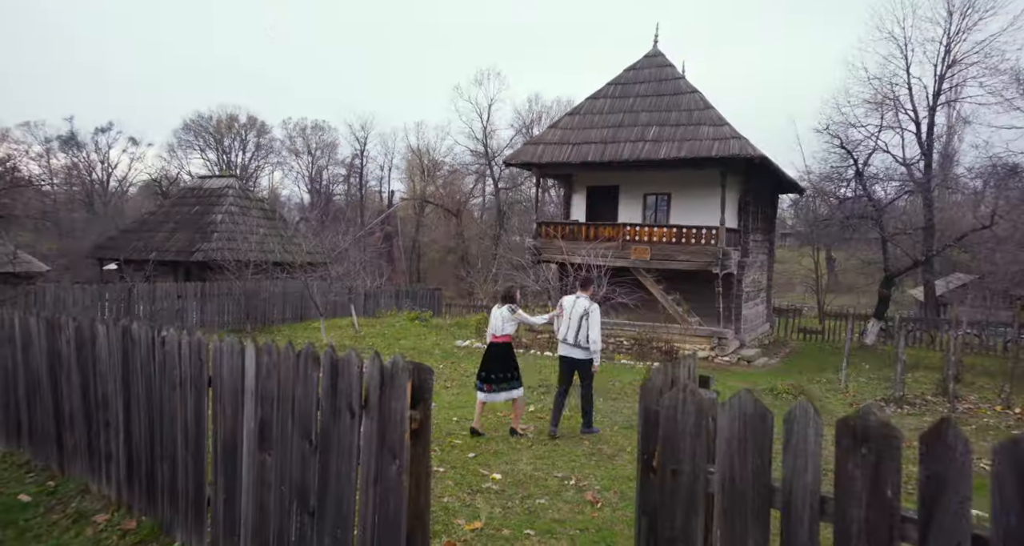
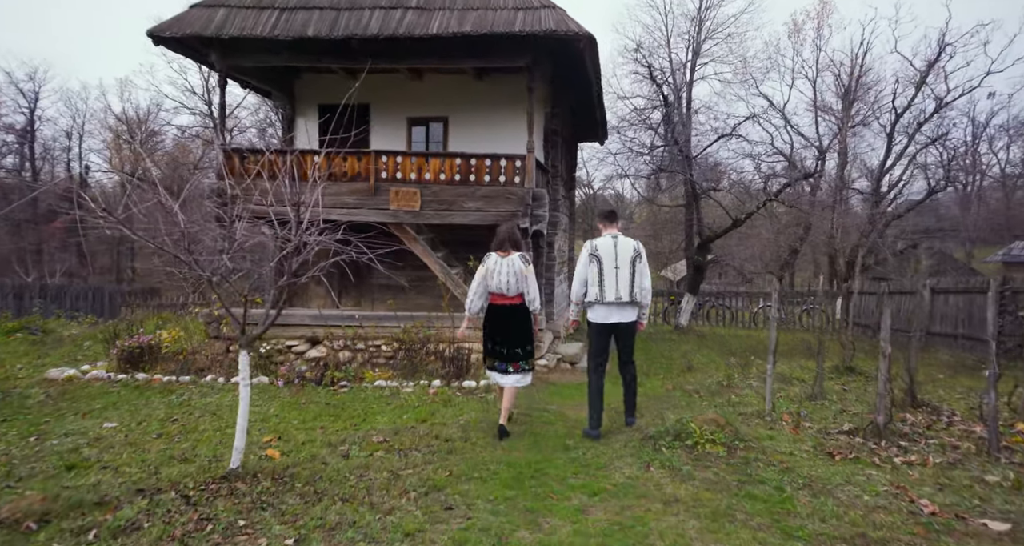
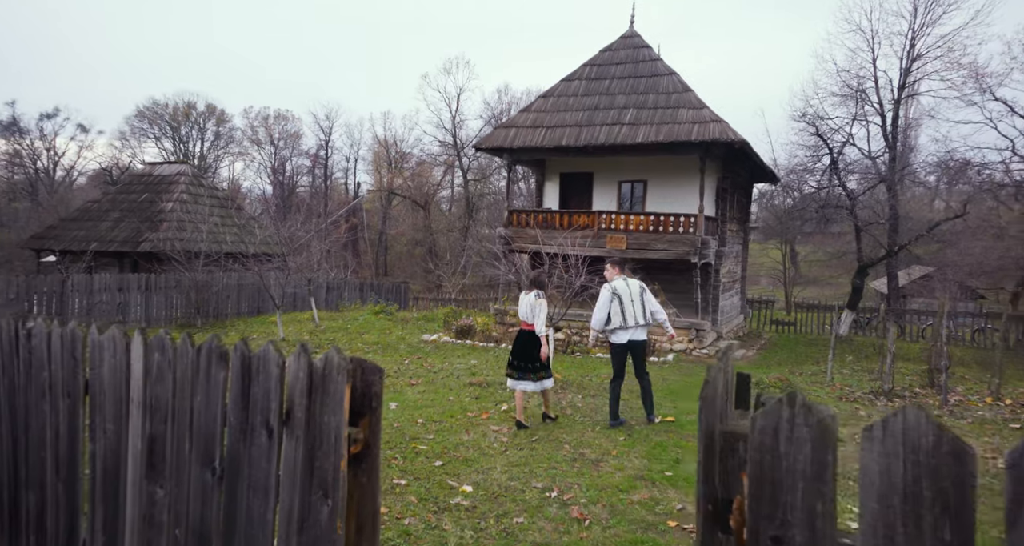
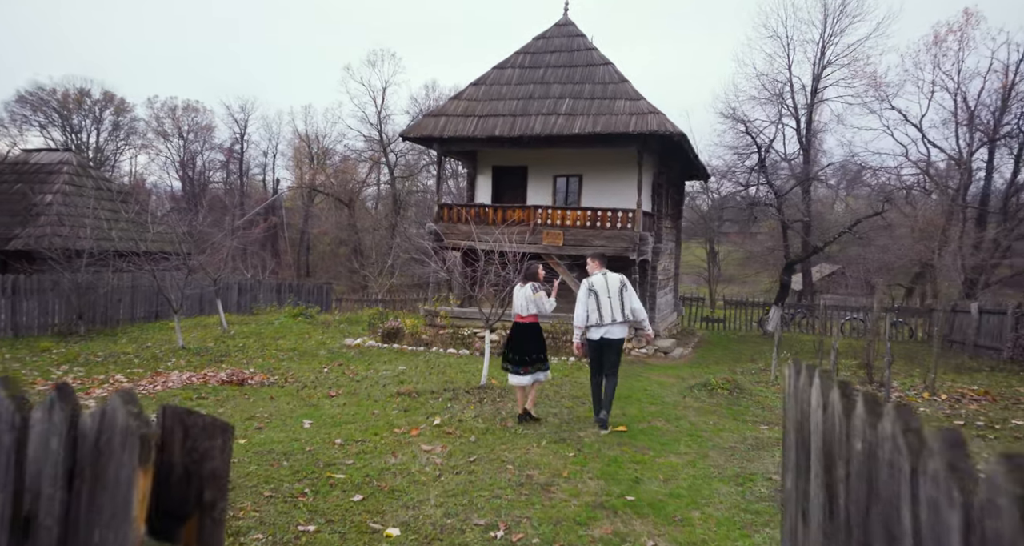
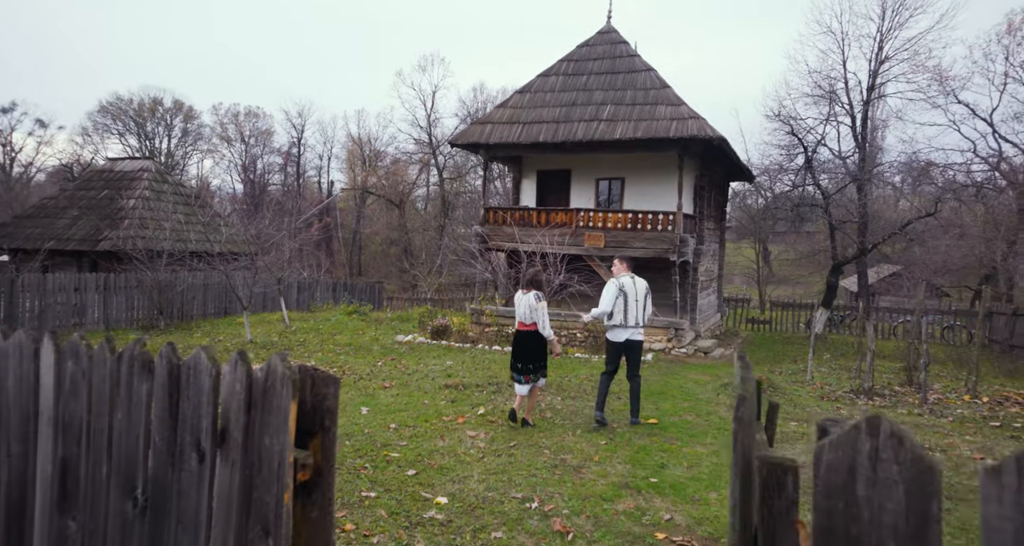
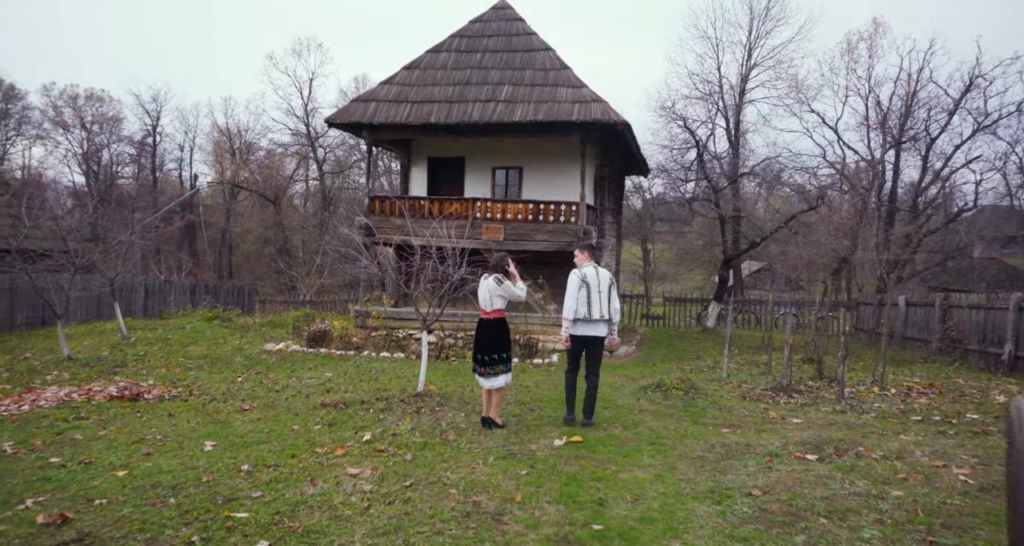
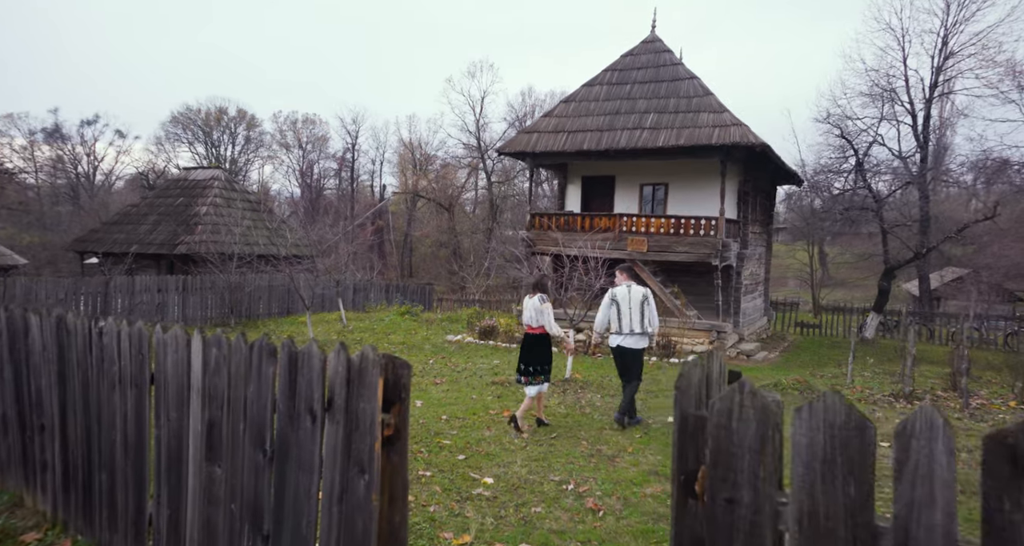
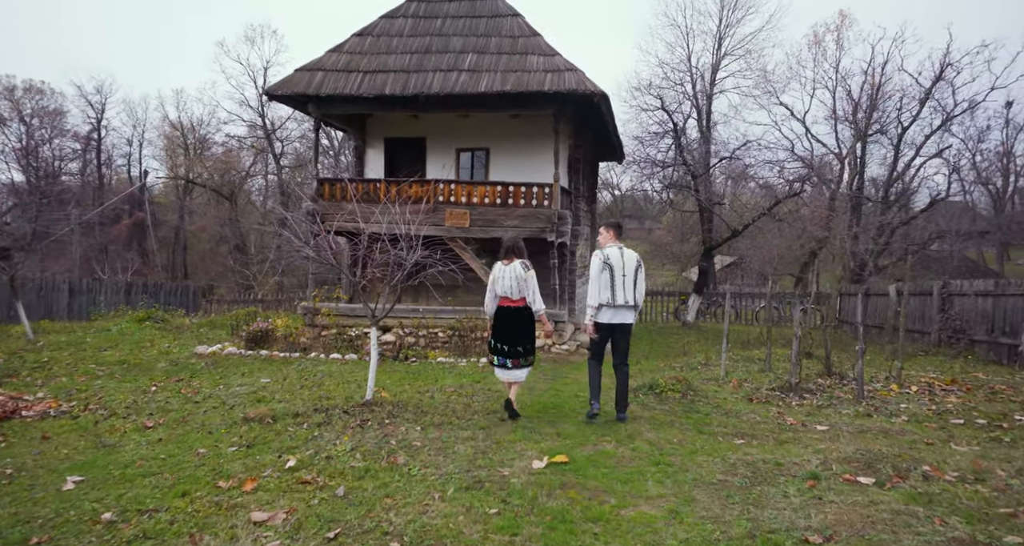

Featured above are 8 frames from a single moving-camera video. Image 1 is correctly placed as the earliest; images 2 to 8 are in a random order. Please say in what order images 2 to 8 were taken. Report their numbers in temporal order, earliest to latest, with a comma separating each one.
7, 3, 5, 4, 6, 8, 2
